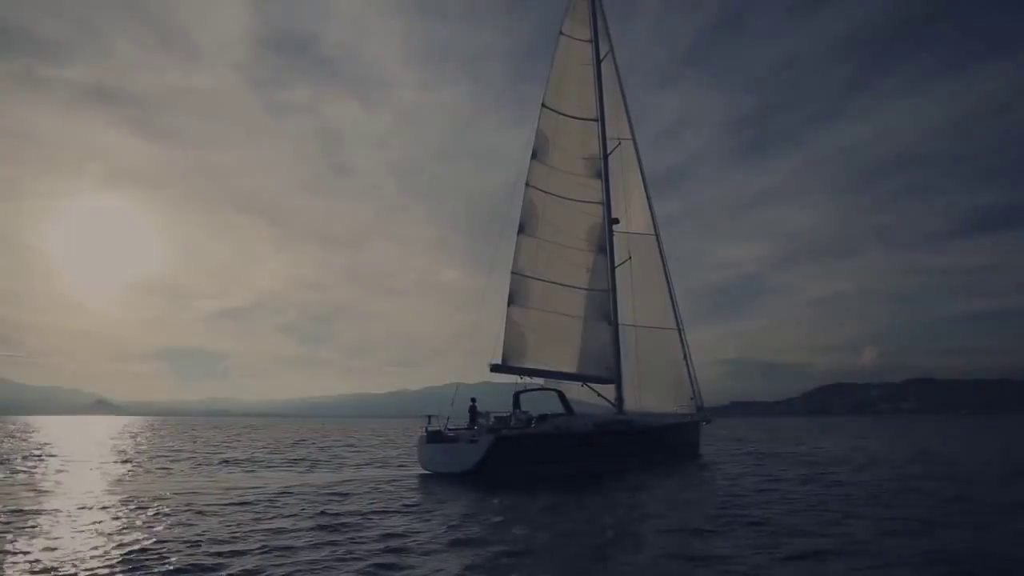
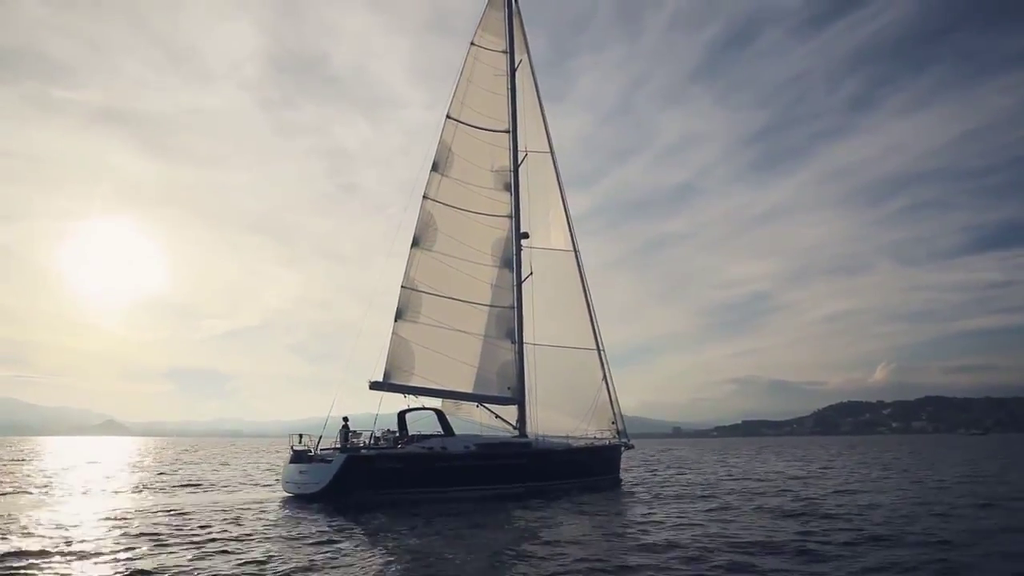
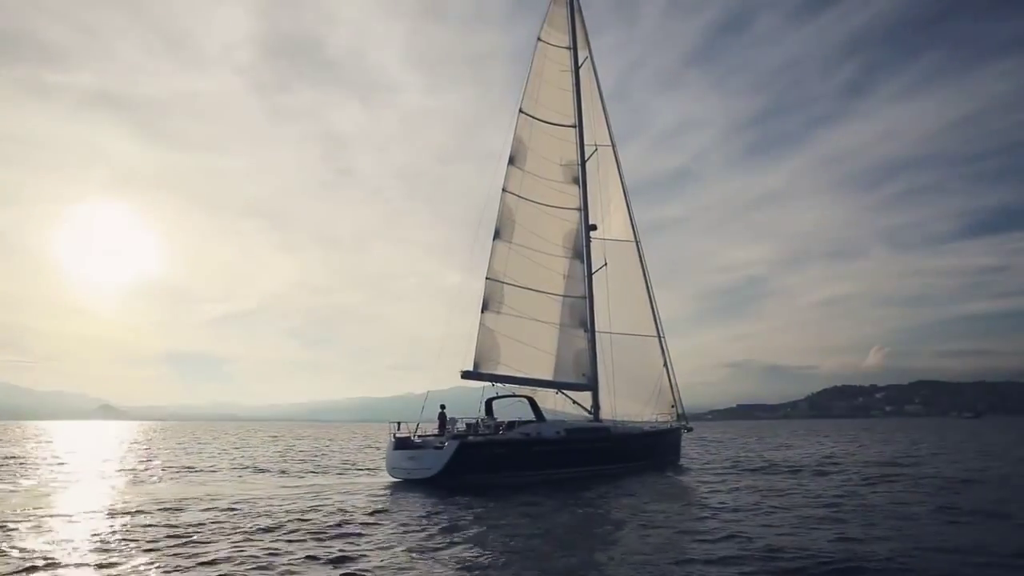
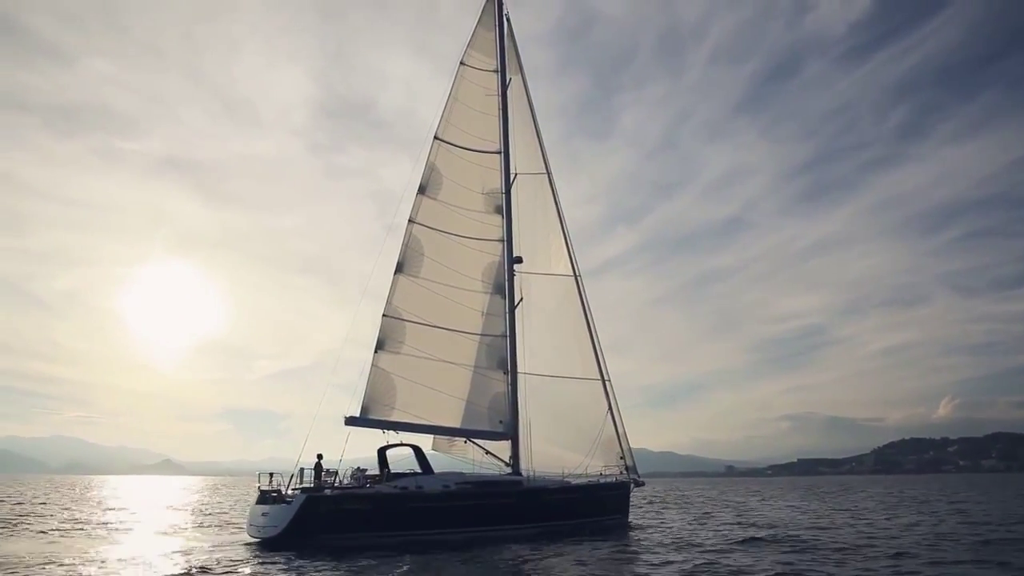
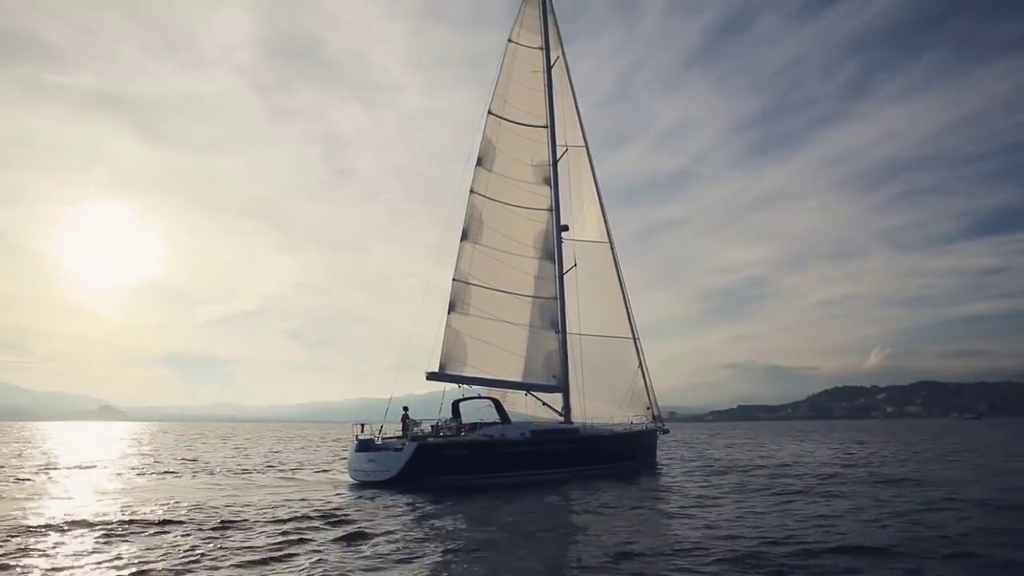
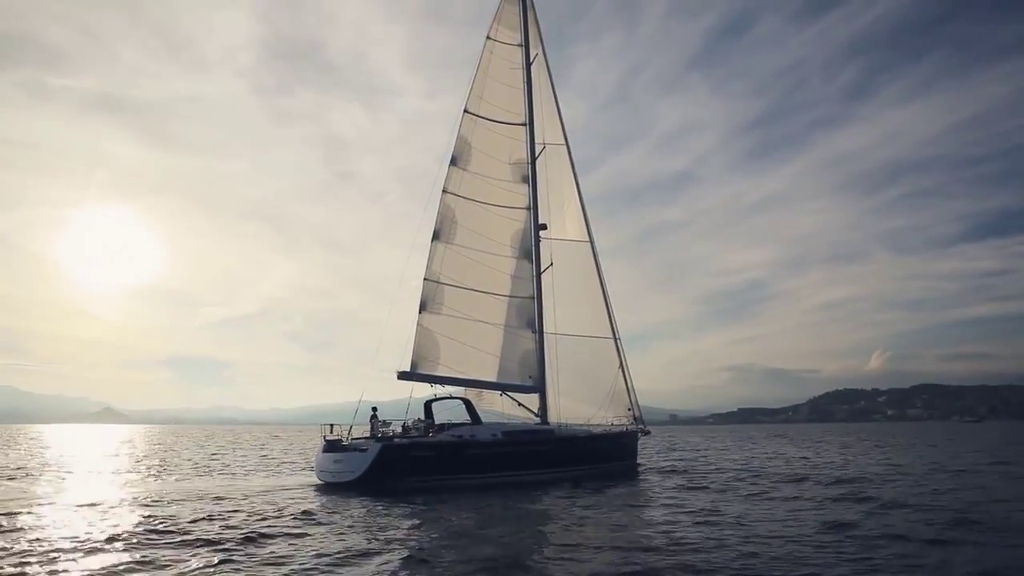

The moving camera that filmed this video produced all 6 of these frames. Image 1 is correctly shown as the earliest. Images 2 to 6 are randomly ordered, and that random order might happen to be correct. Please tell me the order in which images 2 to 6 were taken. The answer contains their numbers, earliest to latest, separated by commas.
3, 5, 6, 2, 4
